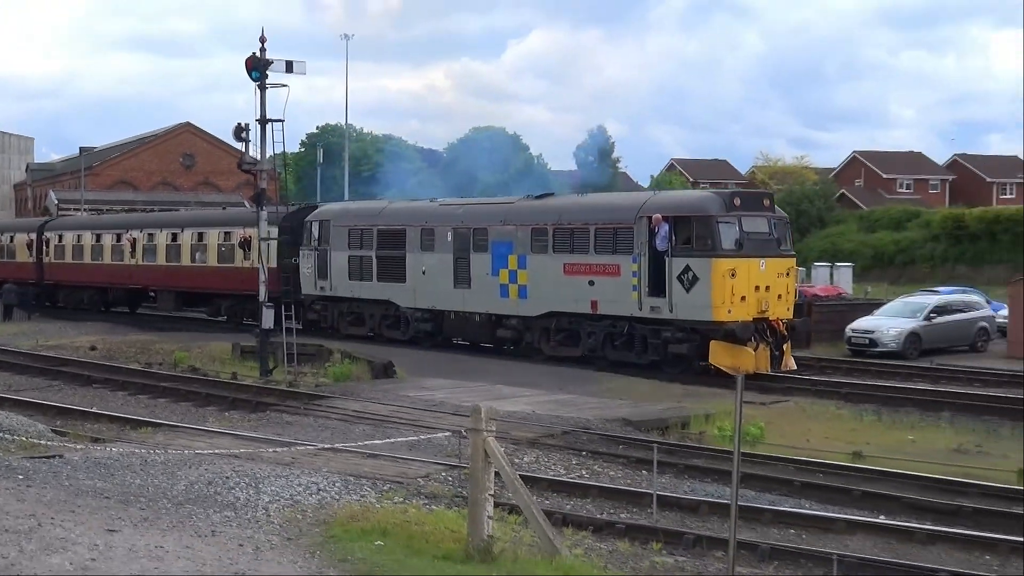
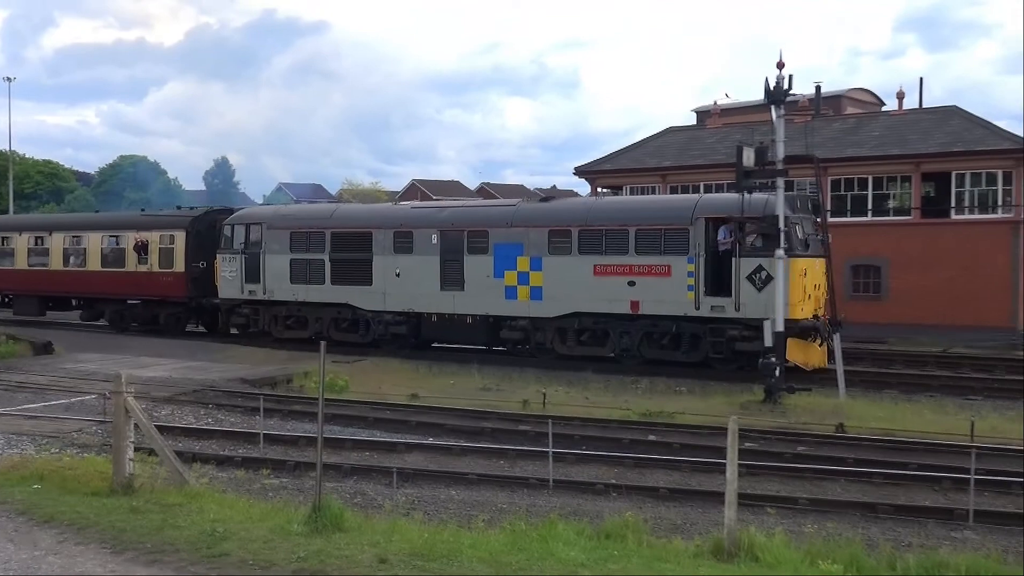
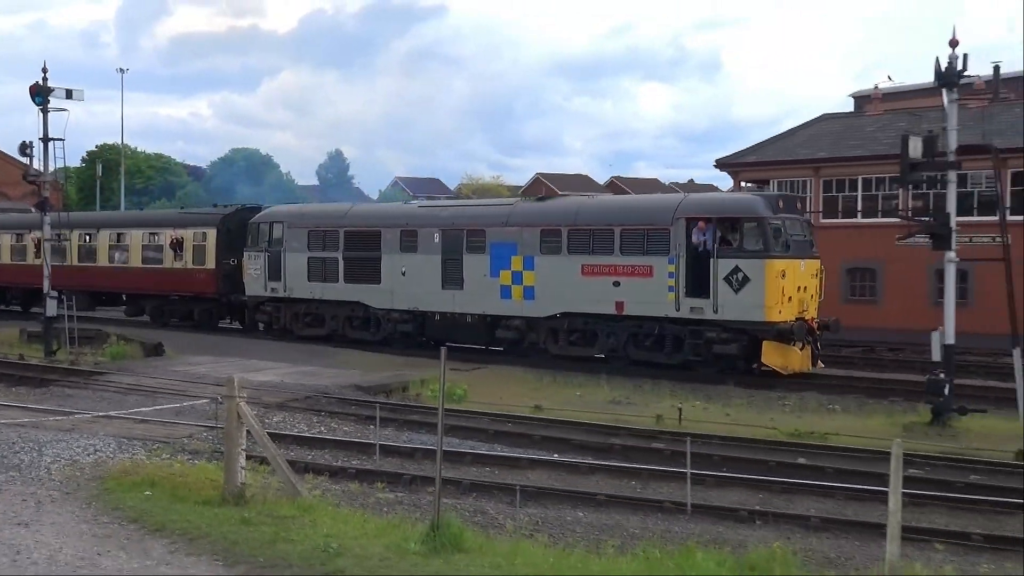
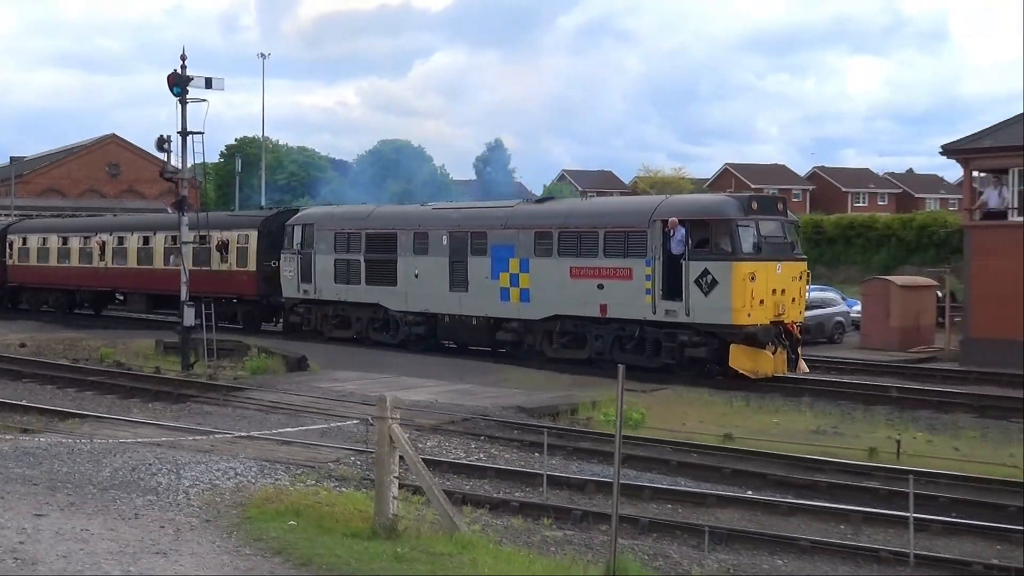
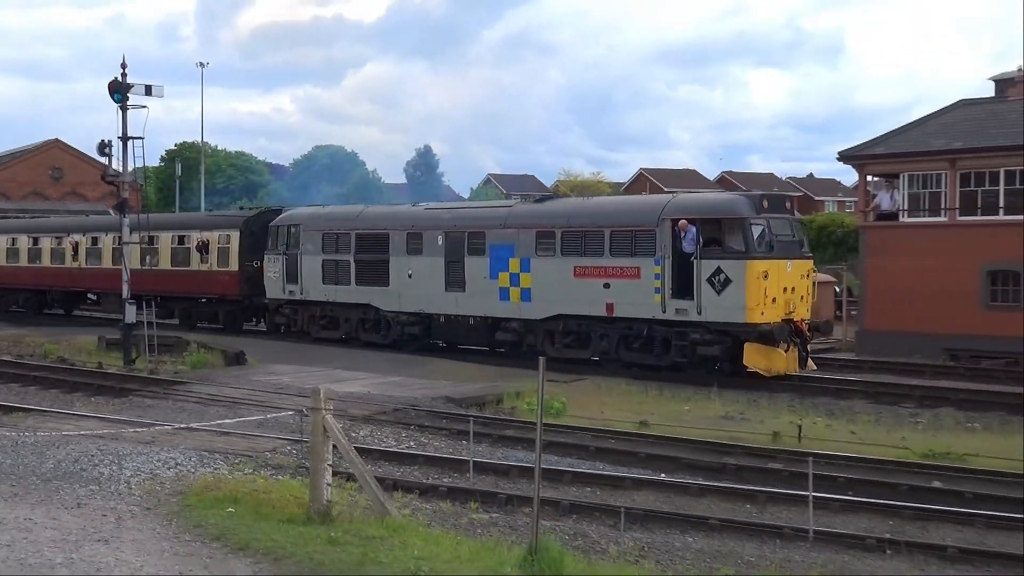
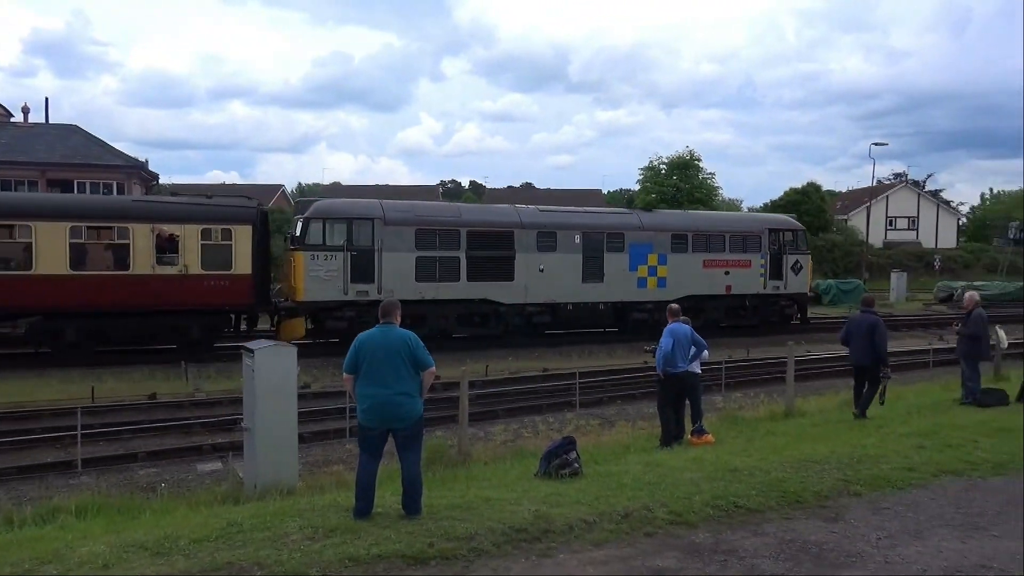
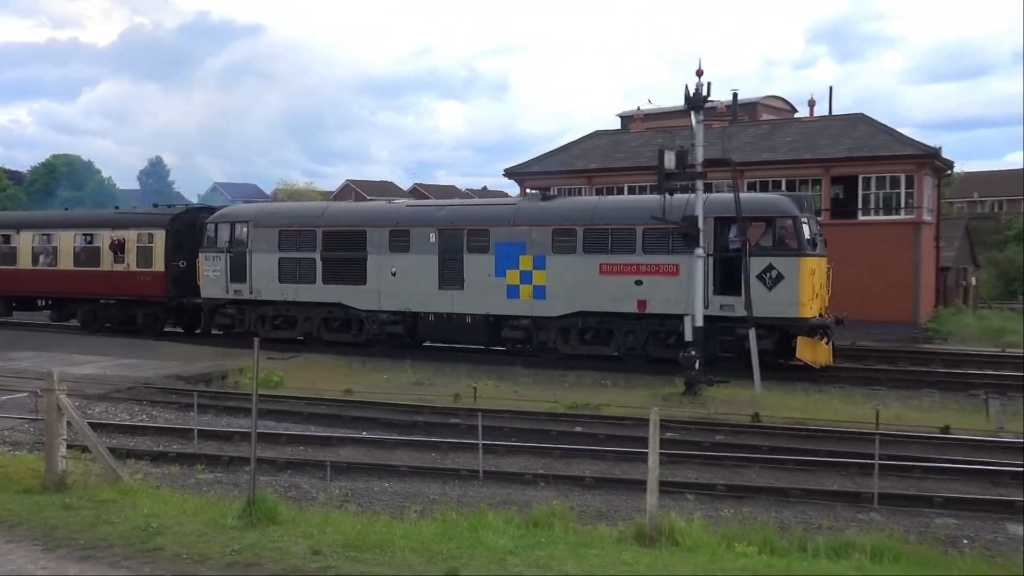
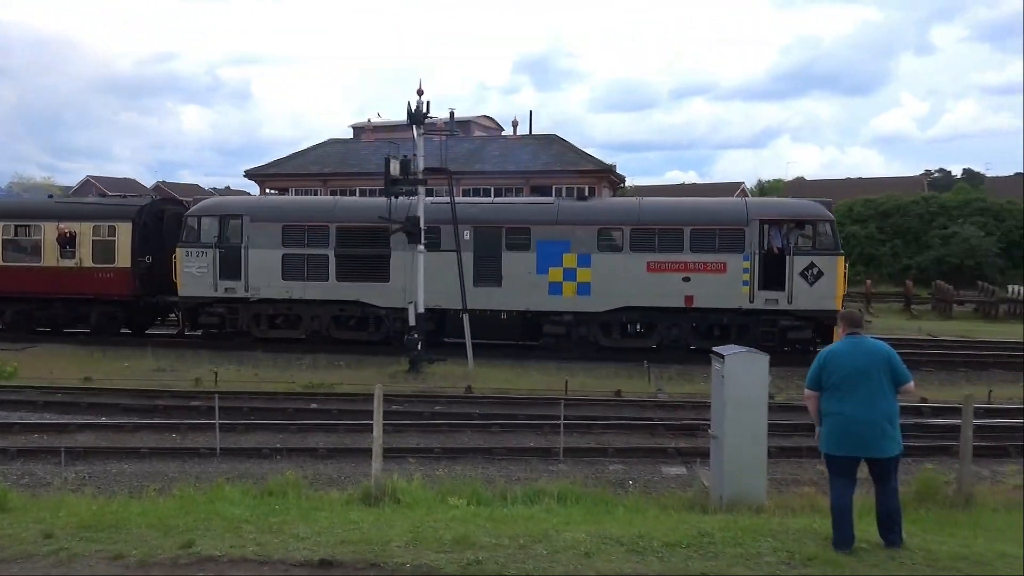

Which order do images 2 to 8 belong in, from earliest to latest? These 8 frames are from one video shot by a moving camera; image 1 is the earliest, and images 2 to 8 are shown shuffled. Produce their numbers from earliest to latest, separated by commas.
4, 5, 3, 2, 7, 8, 6
